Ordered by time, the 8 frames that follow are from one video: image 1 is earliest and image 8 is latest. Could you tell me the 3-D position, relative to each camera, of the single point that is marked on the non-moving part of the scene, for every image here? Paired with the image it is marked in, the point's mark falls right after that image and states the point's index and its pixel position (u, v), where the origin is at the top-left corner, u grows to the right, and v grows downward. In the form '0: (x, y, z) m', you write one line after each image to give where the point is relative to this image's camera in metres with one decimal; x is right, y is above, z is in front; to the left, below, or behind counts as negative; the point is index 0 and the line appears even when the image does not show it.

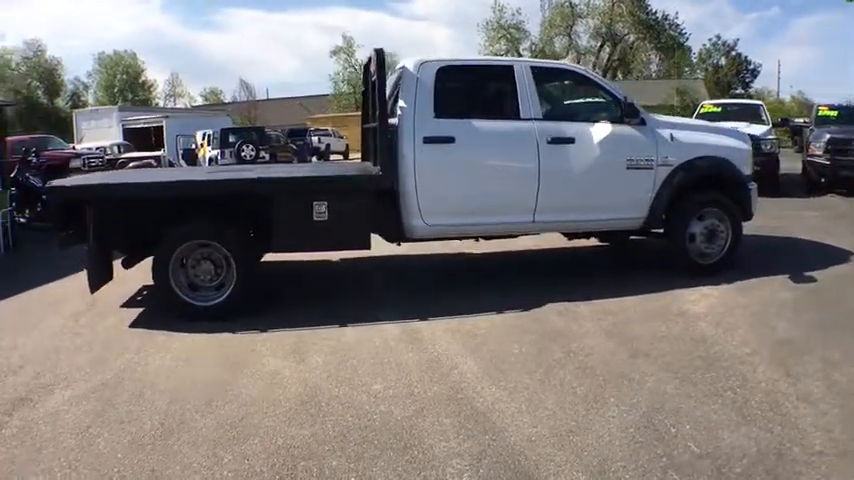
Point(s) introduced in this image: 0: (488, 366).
0: (+0.4, -1.0, +6.3) m
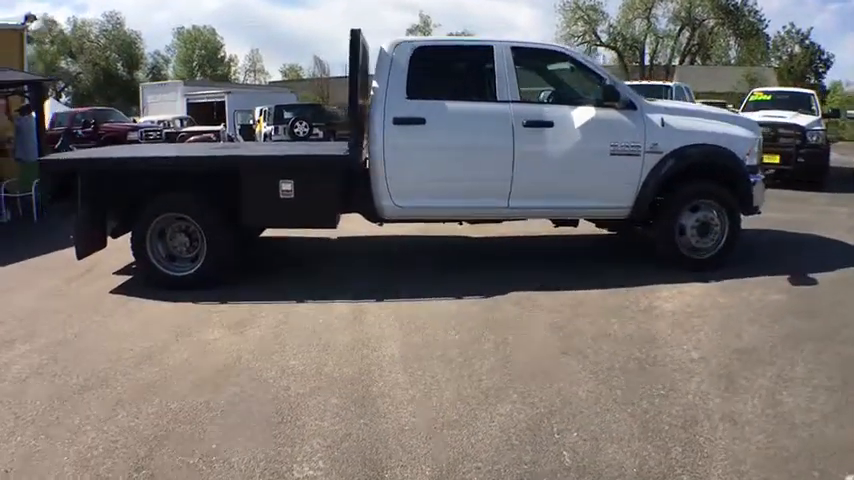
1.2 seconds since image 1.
0: (-0.2, -0.9, +6.2) m
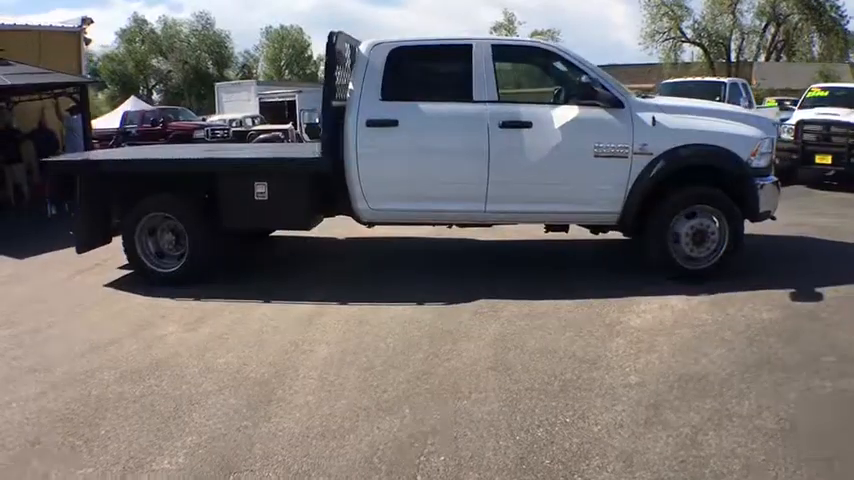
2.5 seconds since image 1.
0: (-0.7, -0.9, +6.1) m
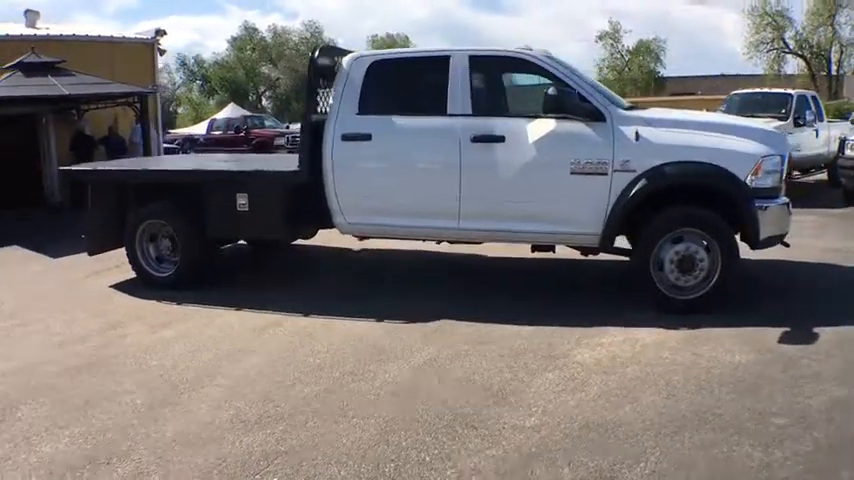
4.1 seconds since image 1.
0: (-1.3, -1.0, +6.1) m
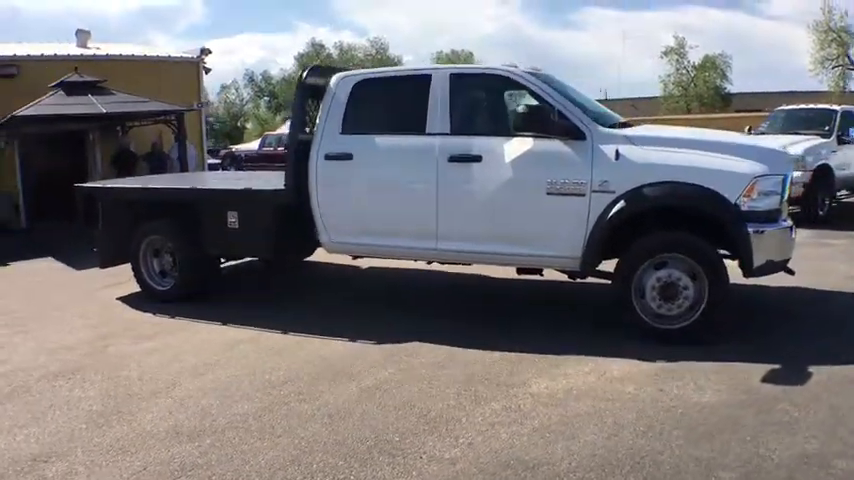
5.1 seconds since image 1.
0: (-1.7, -1.1, +6.2) m
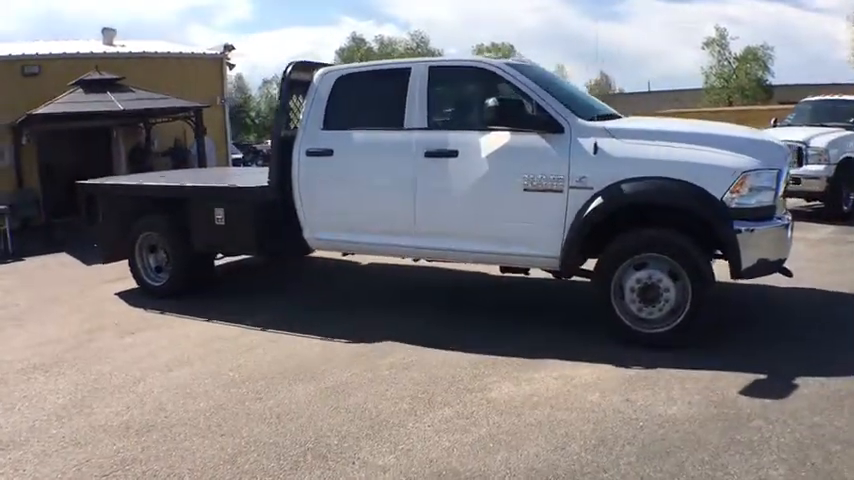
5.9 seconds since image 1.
0: (-1.9, -1.1, +6.2) m
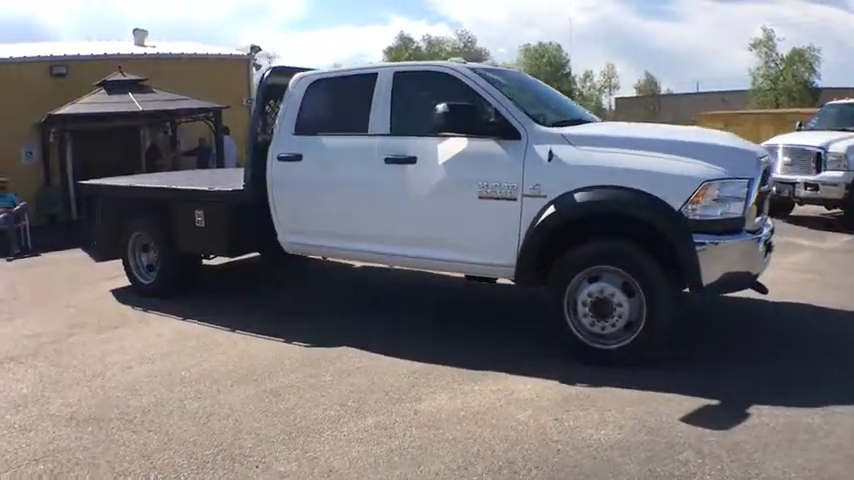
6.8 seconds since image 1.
0: (-2.4, -1.1, +6.3) m
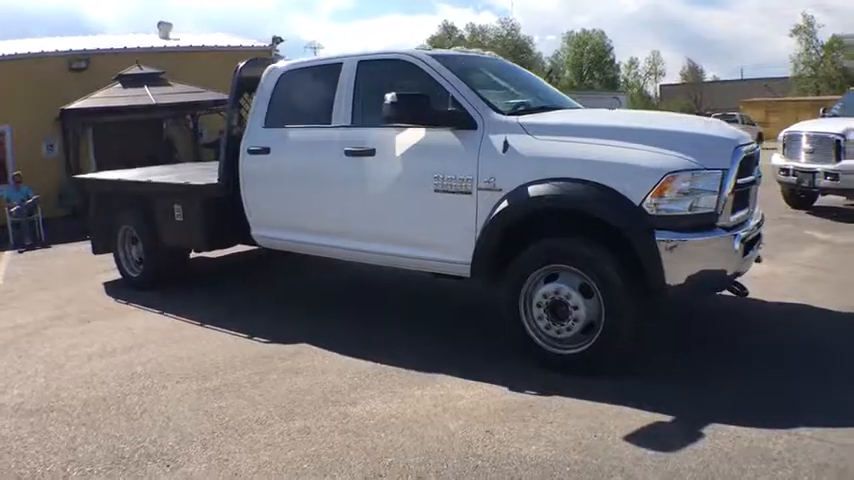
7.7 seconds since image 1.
0: (-2.7, -1.1, +6.3) m
